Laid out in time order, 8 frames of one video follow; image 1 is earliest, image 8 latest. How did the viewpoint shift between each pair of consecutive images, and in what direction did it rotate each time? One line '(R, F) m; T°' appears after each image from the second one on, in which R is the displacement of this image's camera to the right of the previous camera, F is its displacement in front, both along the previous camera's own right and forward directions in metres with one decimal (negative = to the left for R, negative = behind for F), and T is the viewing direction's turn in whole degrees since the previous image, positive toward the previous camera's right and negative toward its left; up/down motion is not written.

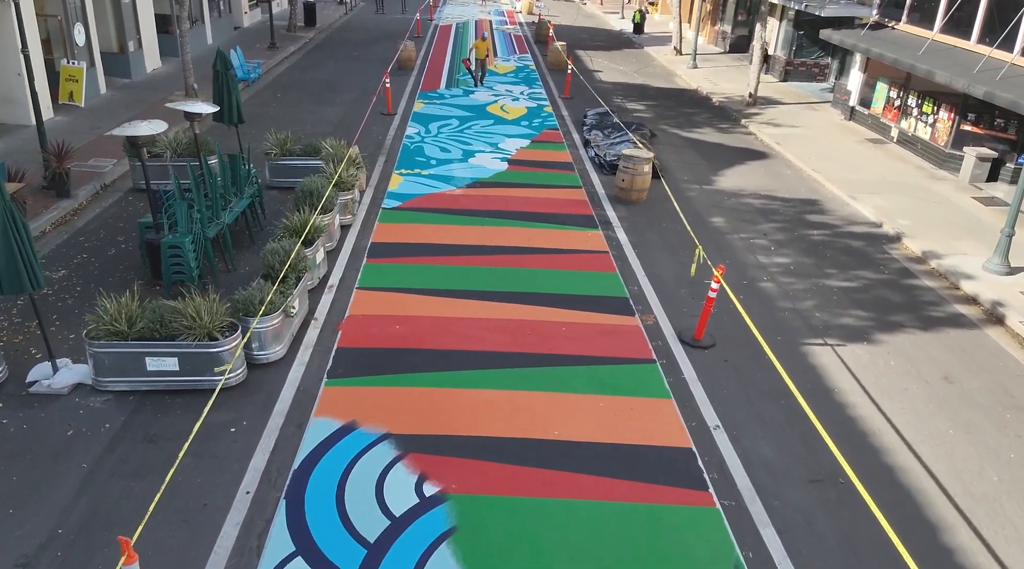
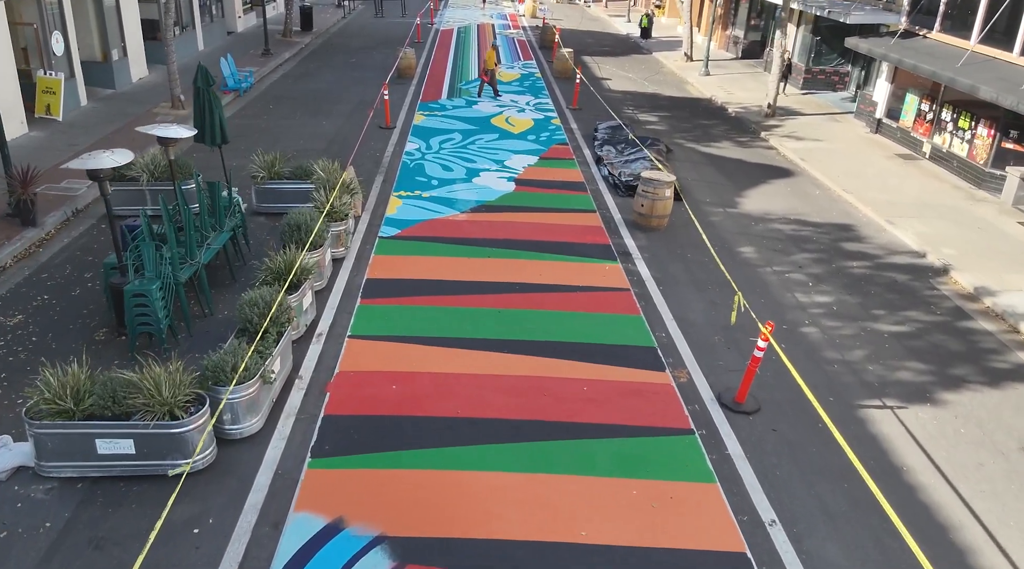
(-0.1, +1.2) m; 0°
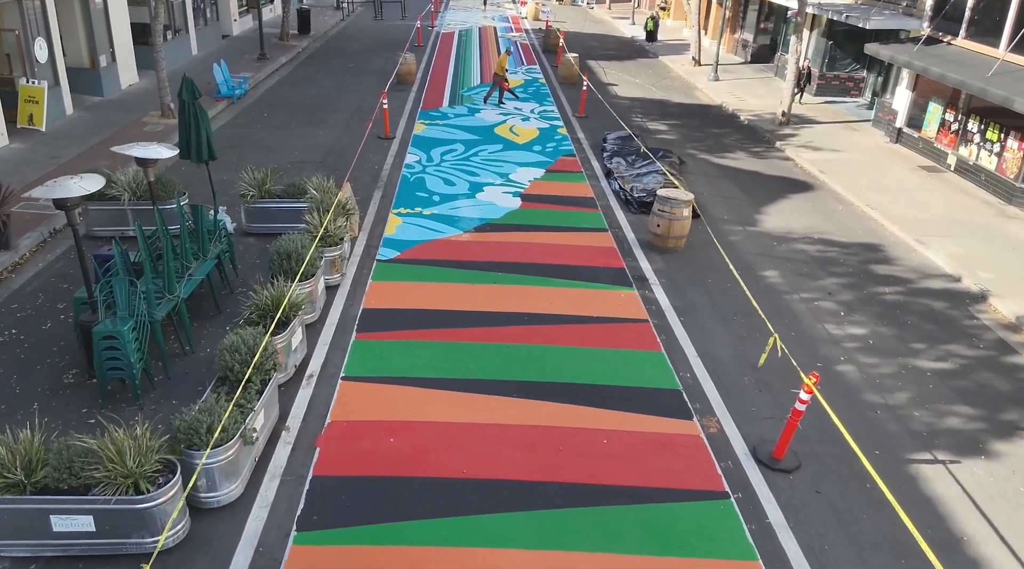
(-0.1, +0.8) m; 0°
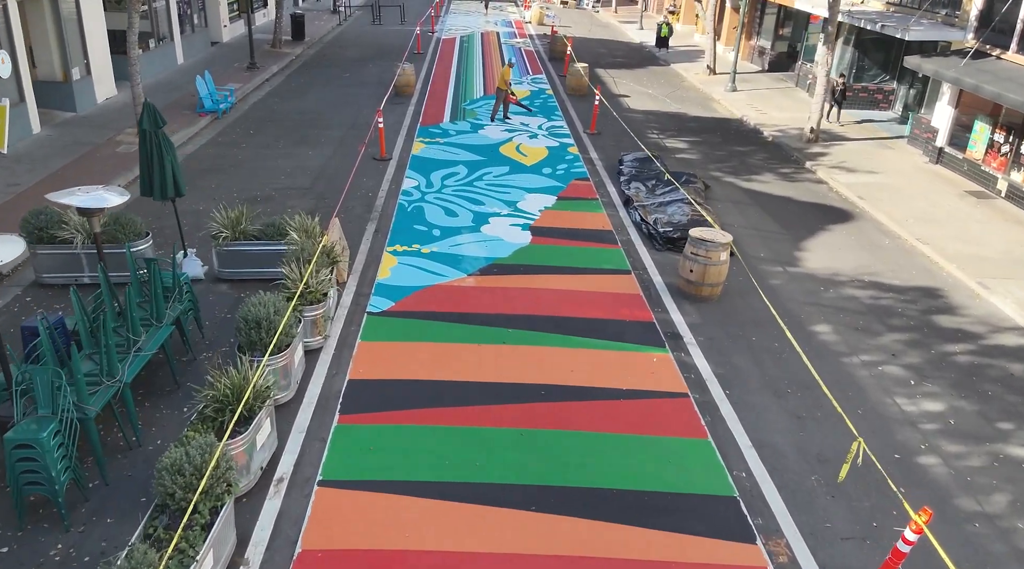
(-0.1, +1.5) m; 0°
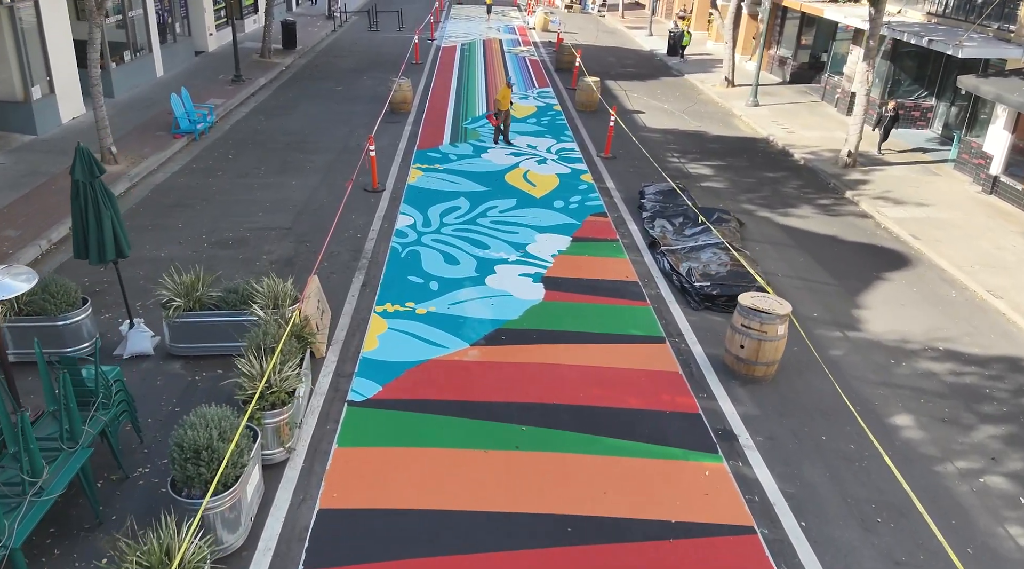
(-0.1, +1.8) m; 0°
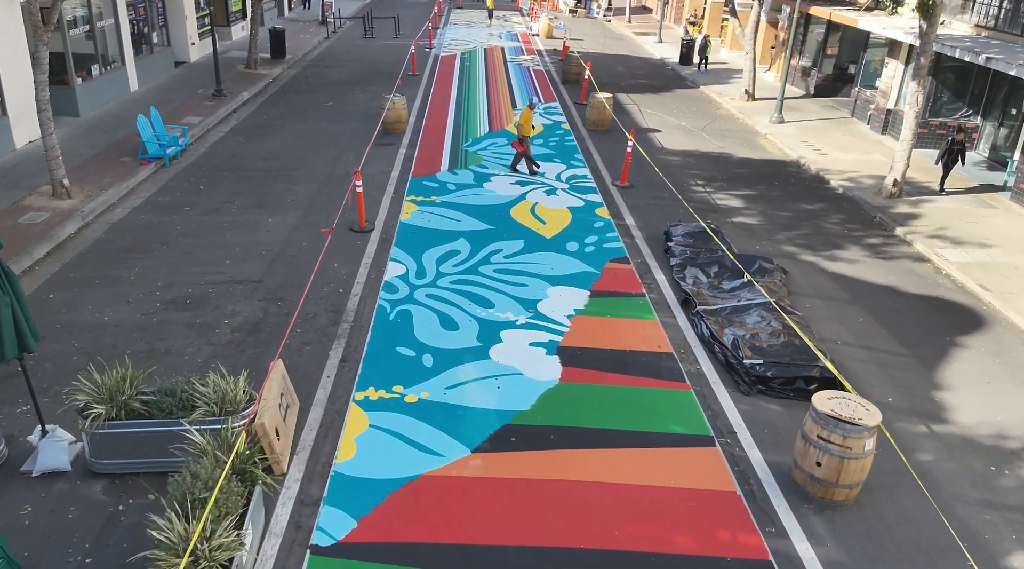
(-0.1, +1.8) m; 0°
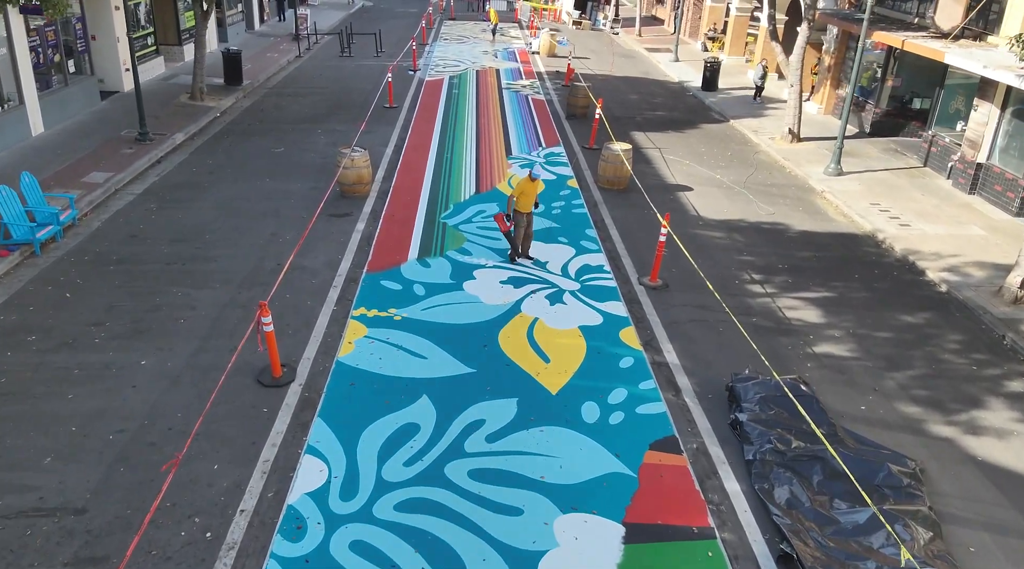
(+0.1, +4.1) m; 0°
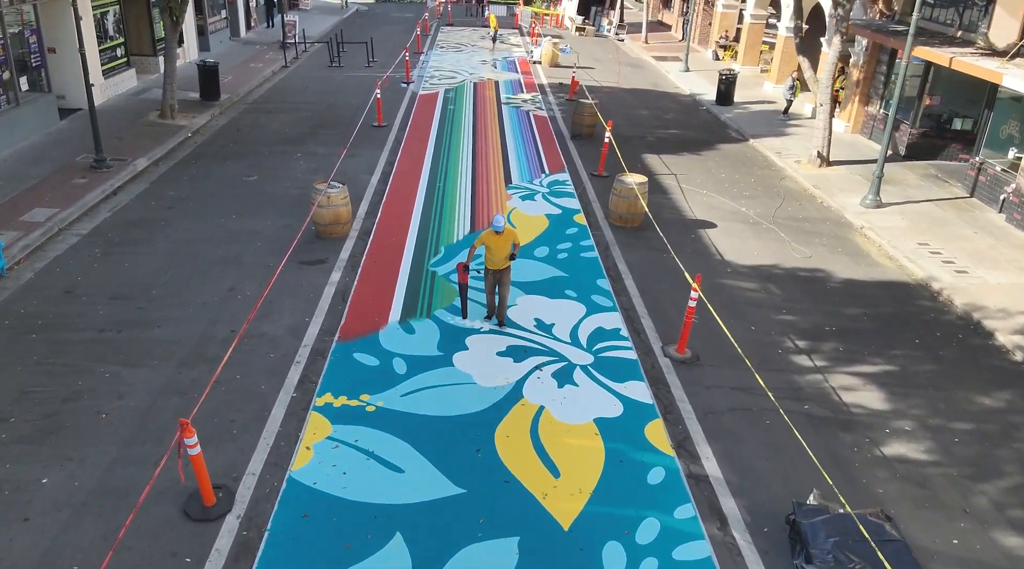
(0.0, +1.9) m; 0°
